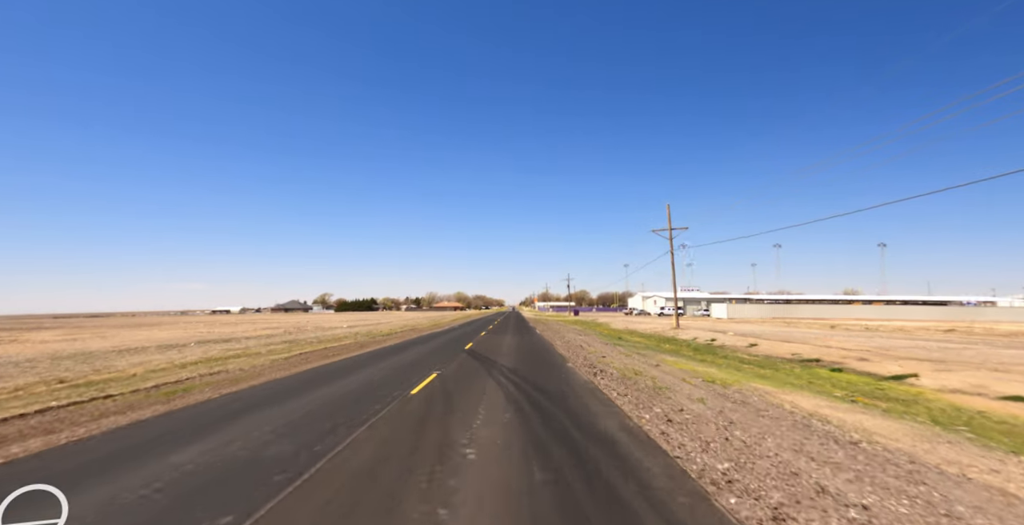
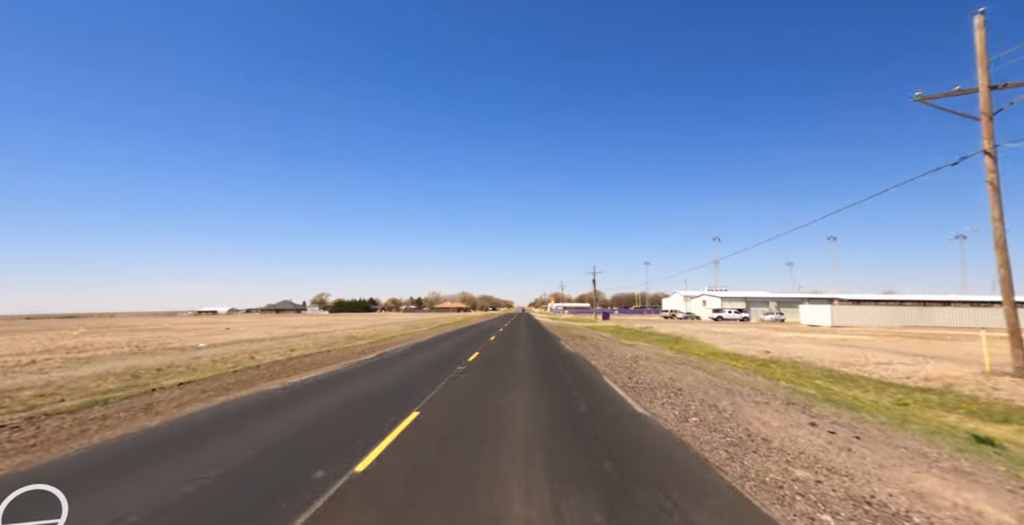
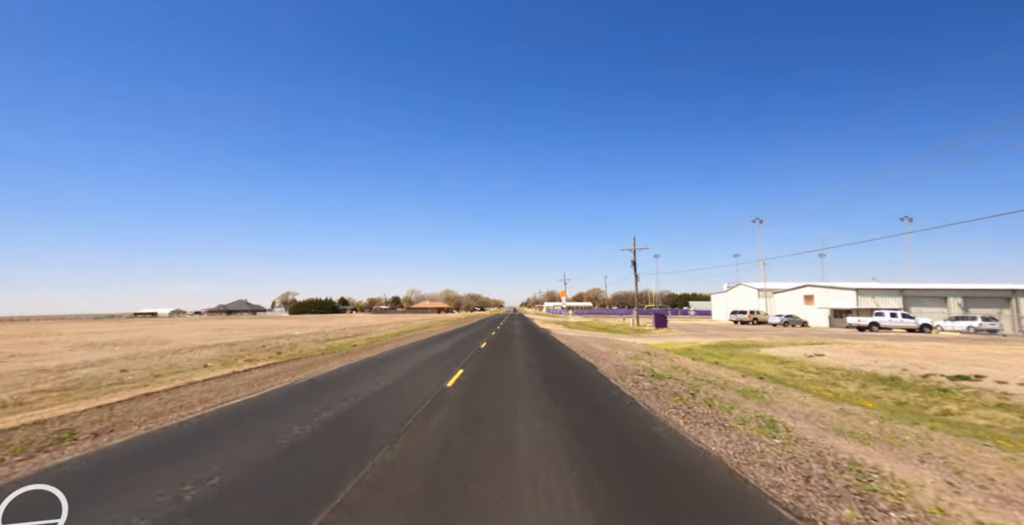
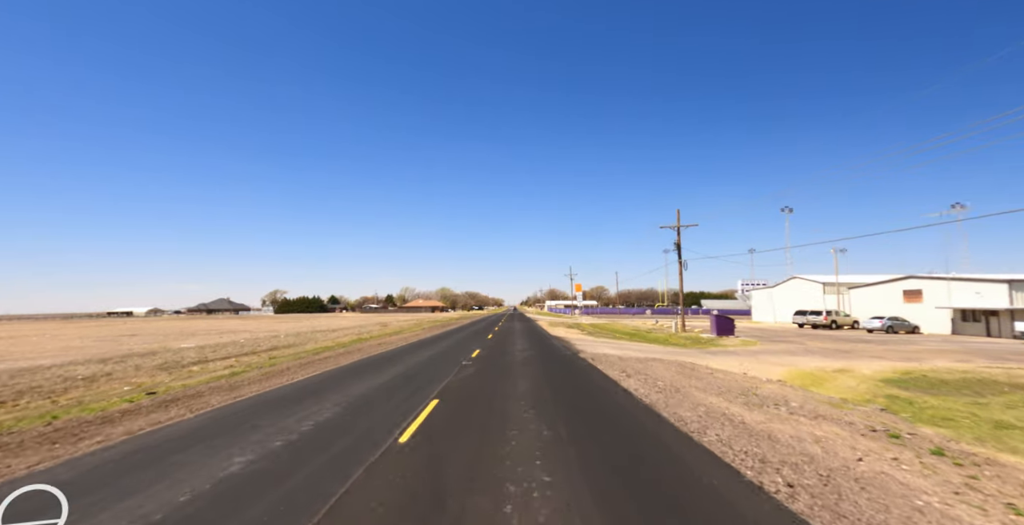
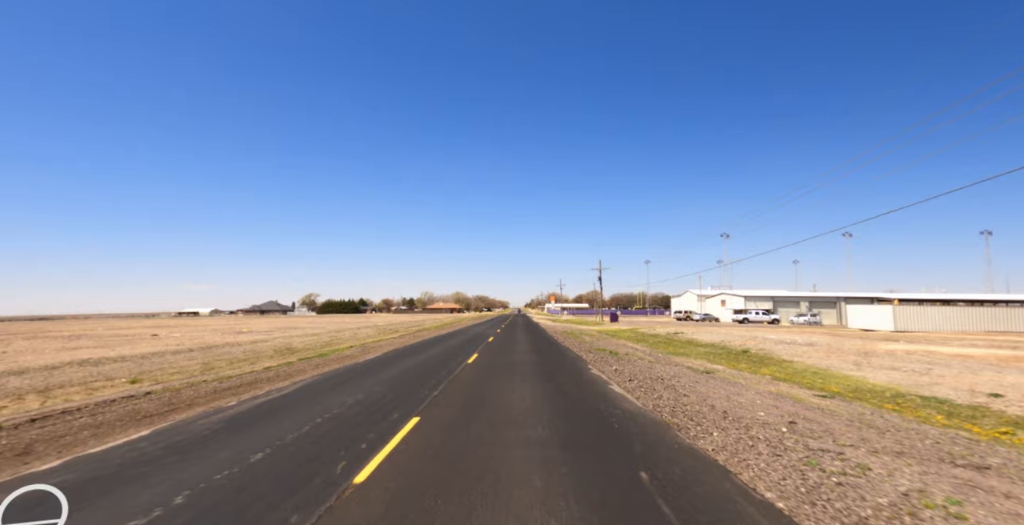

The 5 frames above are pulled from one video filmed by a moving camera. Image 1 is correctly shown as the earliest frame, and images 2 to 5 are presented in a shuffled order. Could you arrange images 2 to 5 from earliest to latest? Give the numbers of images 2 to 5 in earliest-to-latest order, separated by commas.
2, 5, 3, 4
